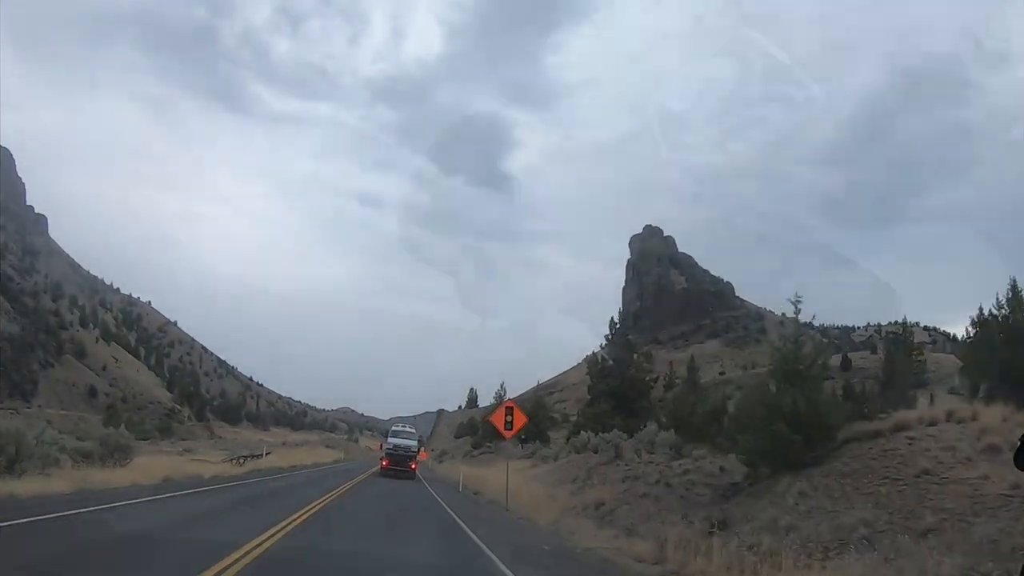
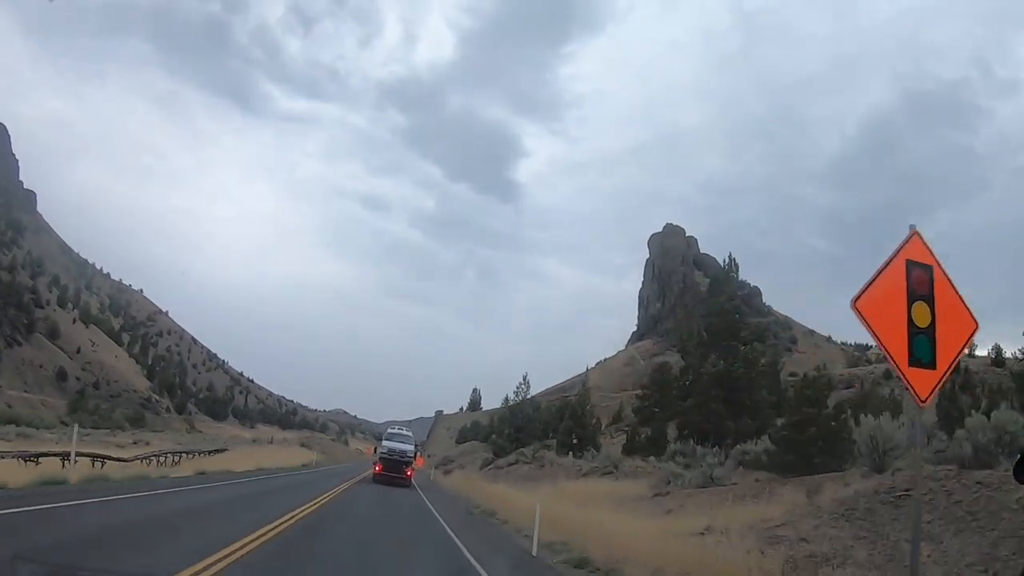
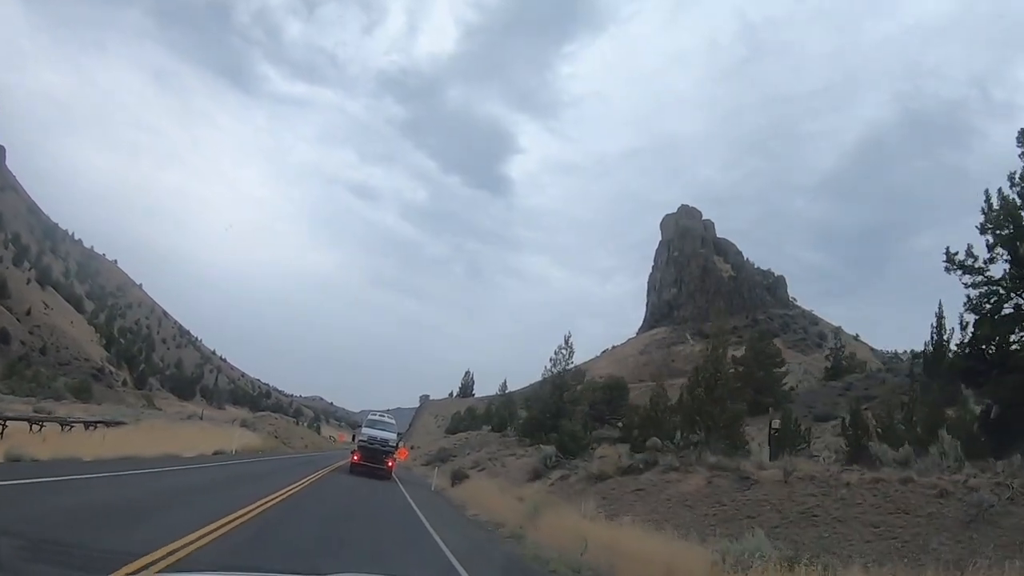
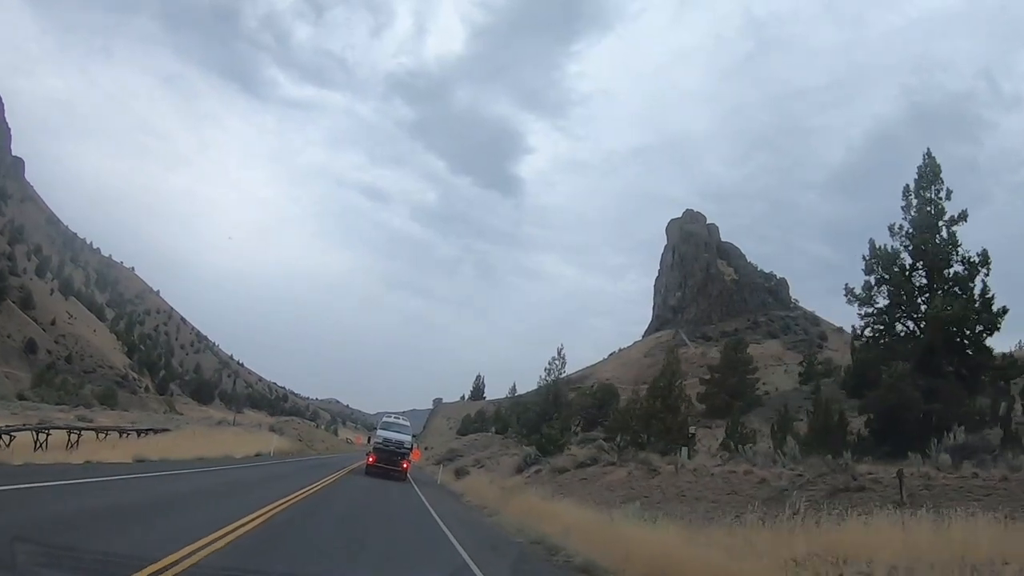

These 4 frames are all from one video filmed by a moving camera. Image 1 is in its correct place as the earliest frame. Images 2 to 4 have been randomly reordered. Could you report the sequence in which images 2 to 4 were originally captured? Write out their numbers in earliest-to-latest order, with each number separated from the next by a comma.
2, 4, 3
